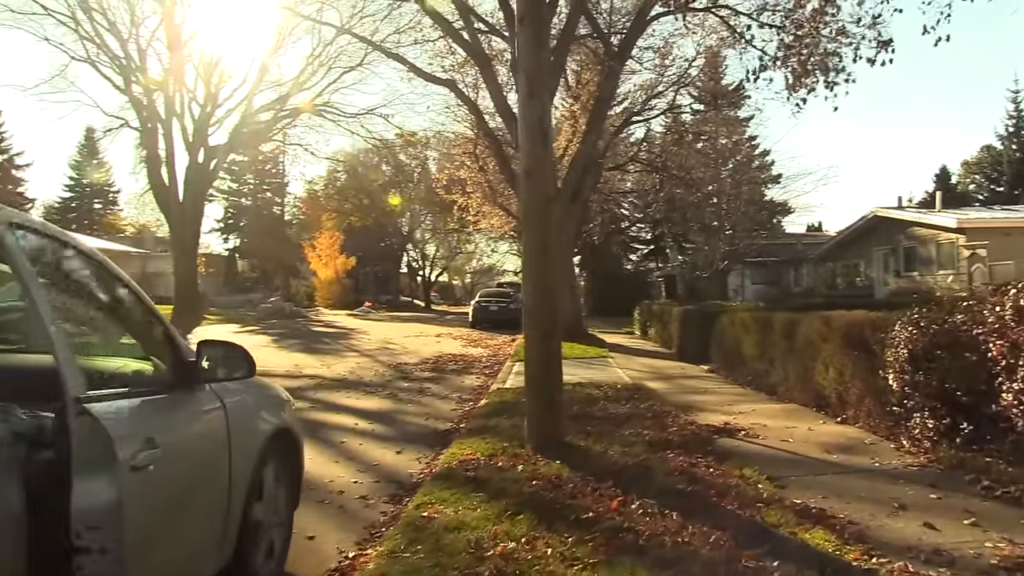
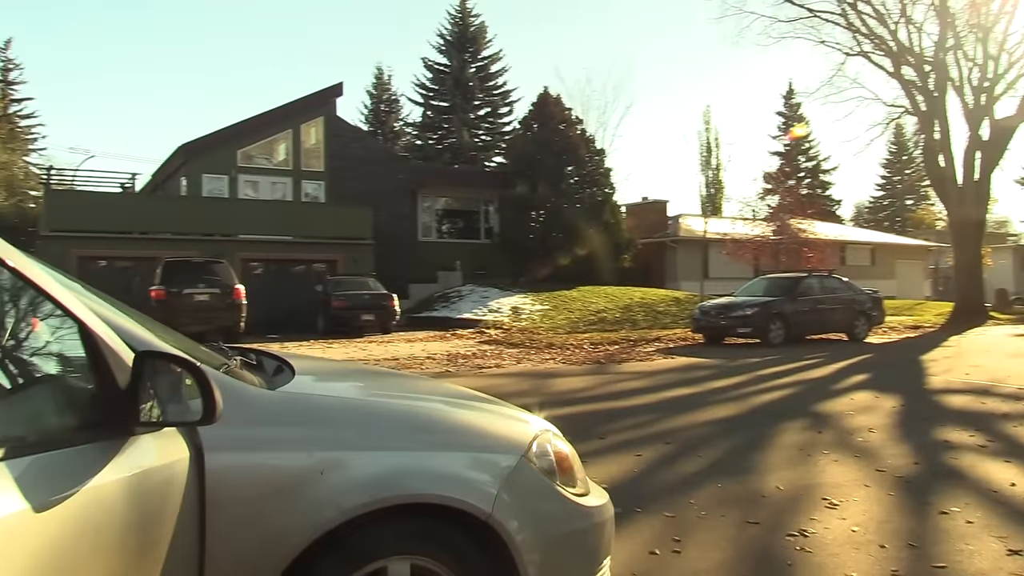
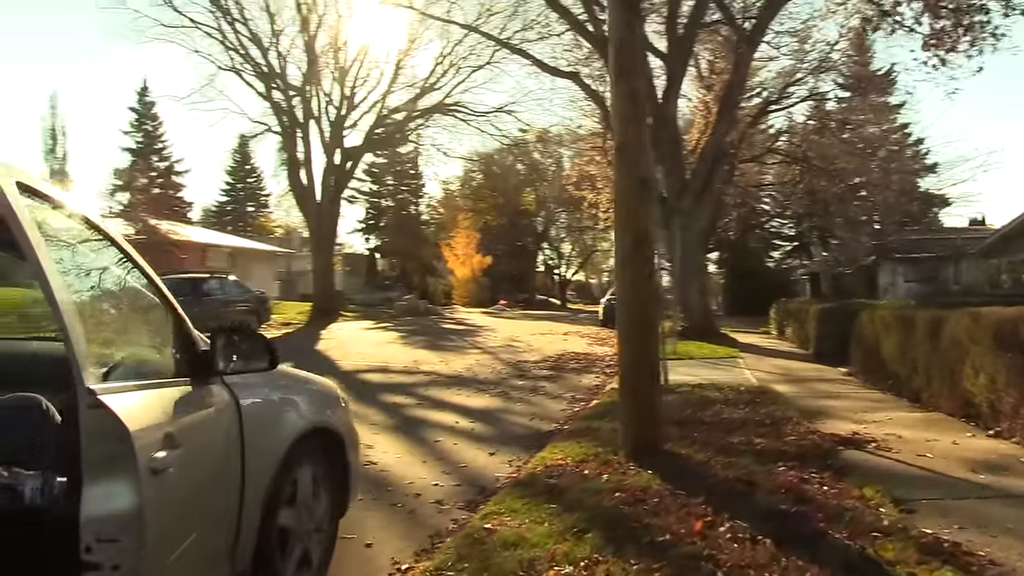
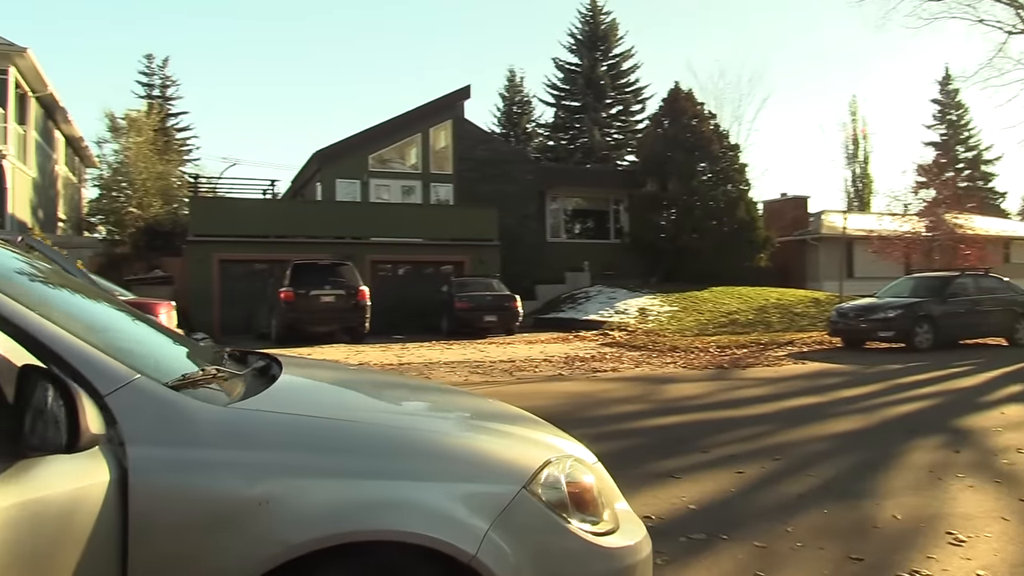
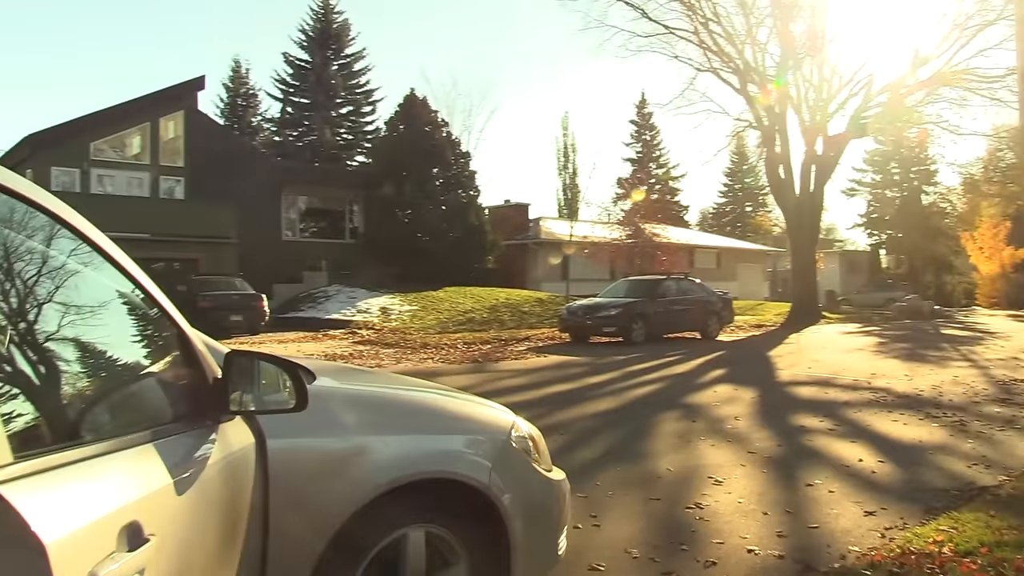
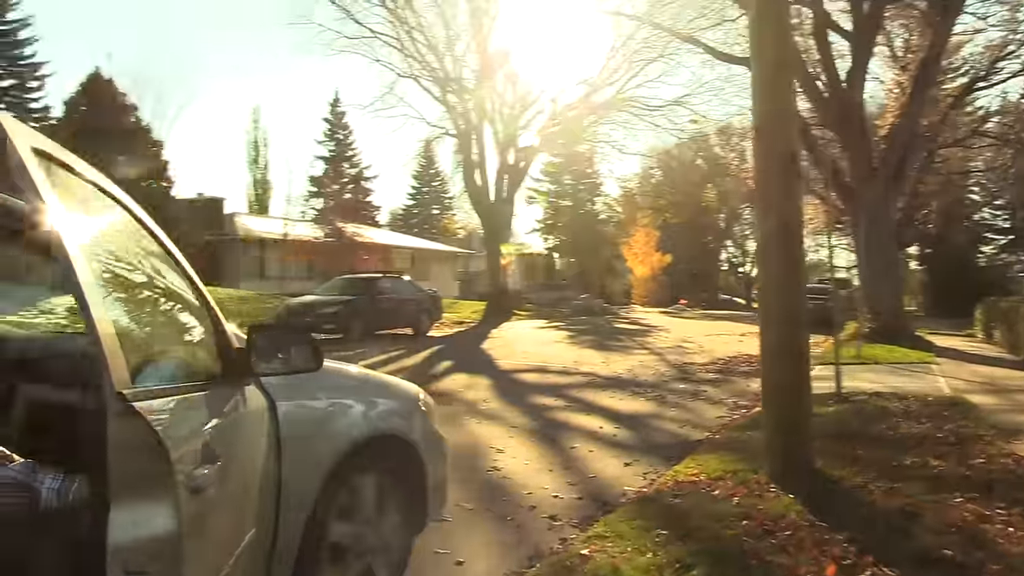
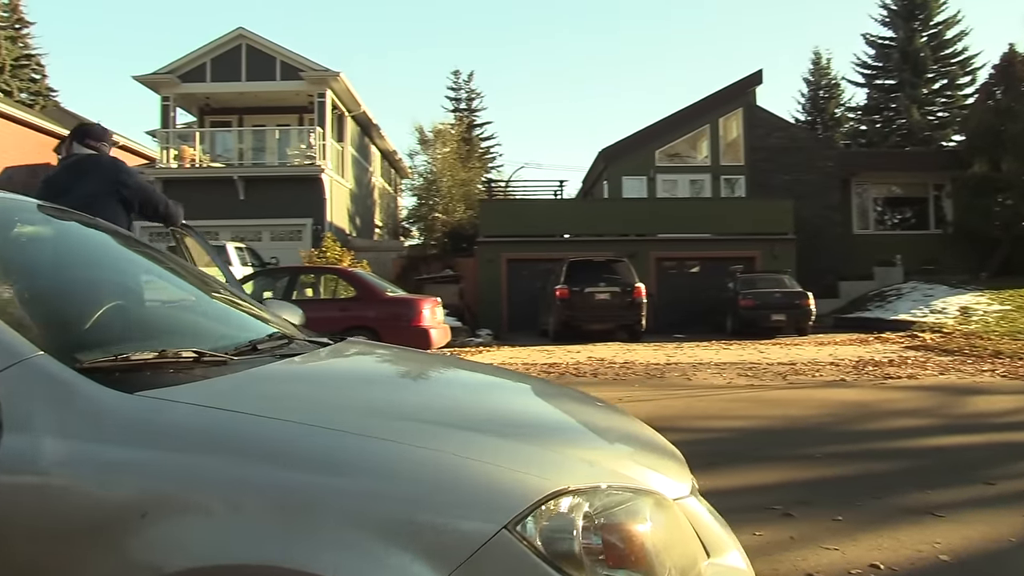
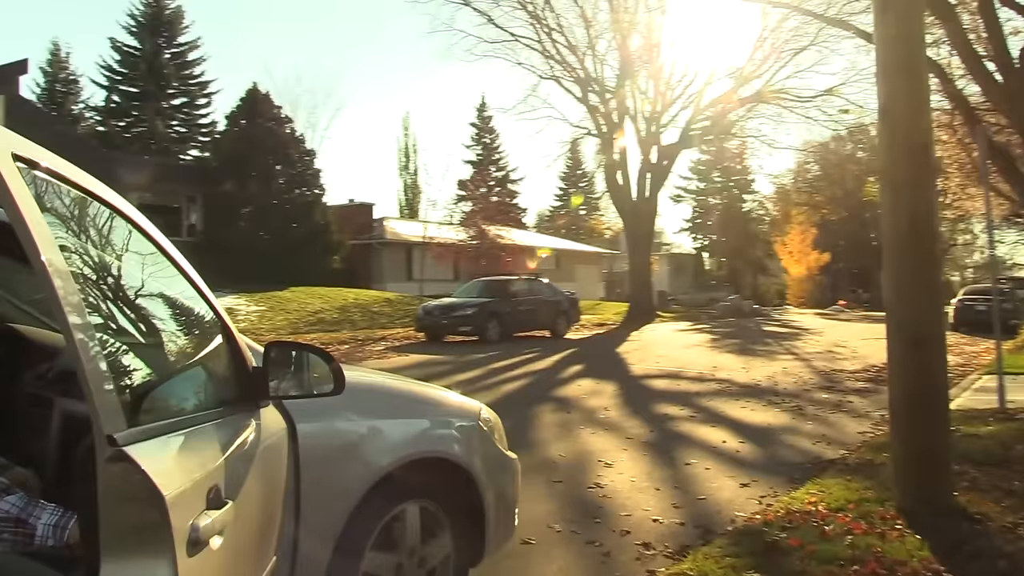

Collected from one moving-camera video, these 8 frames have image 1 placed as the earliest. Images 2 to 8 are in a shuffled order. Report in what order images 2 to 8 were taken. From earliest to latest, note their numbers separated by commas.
3, 6, 8, 5, 2, 4, 7
